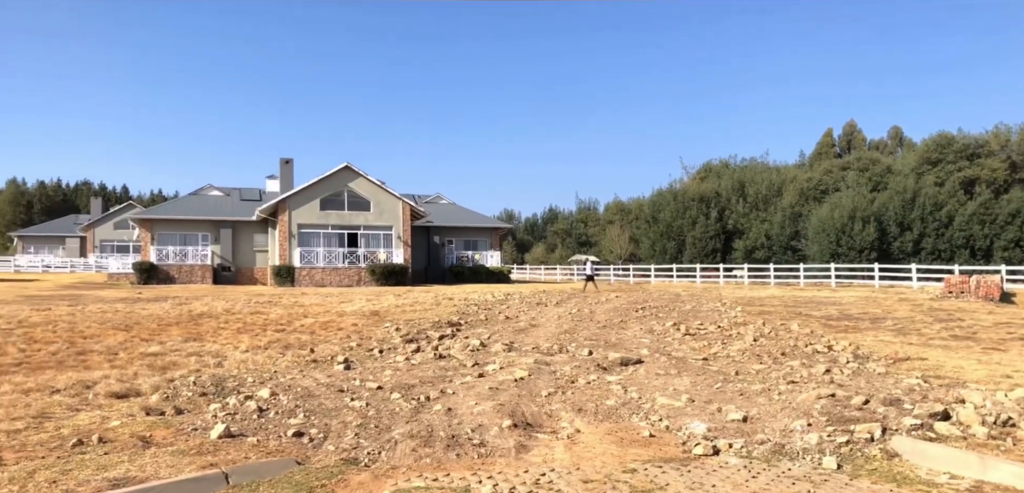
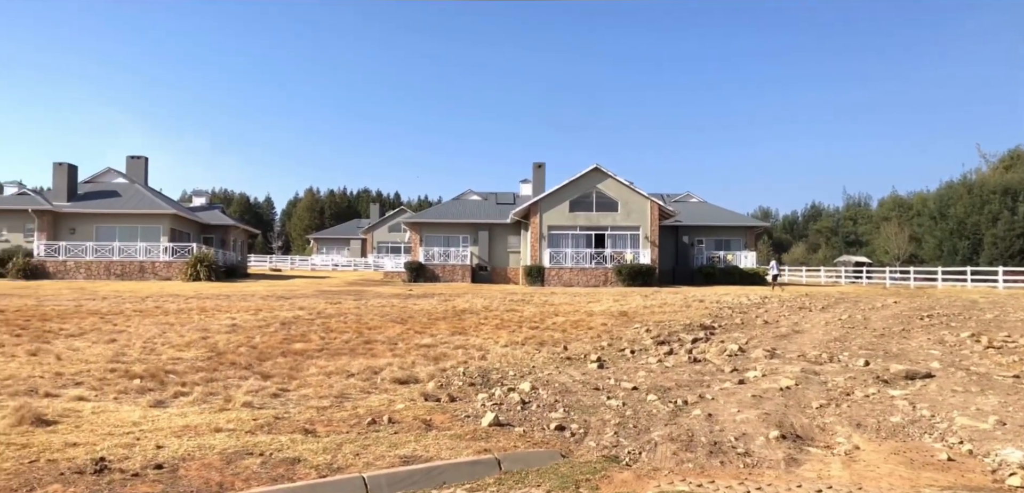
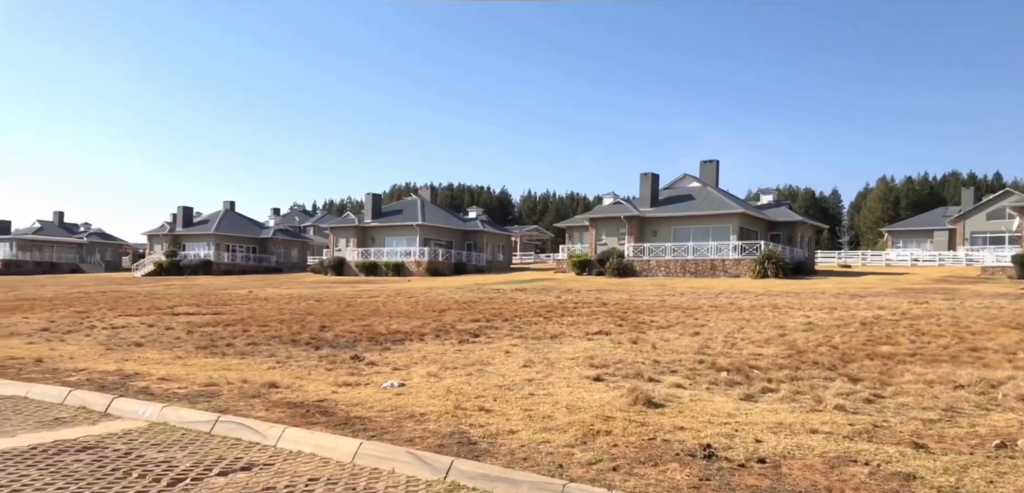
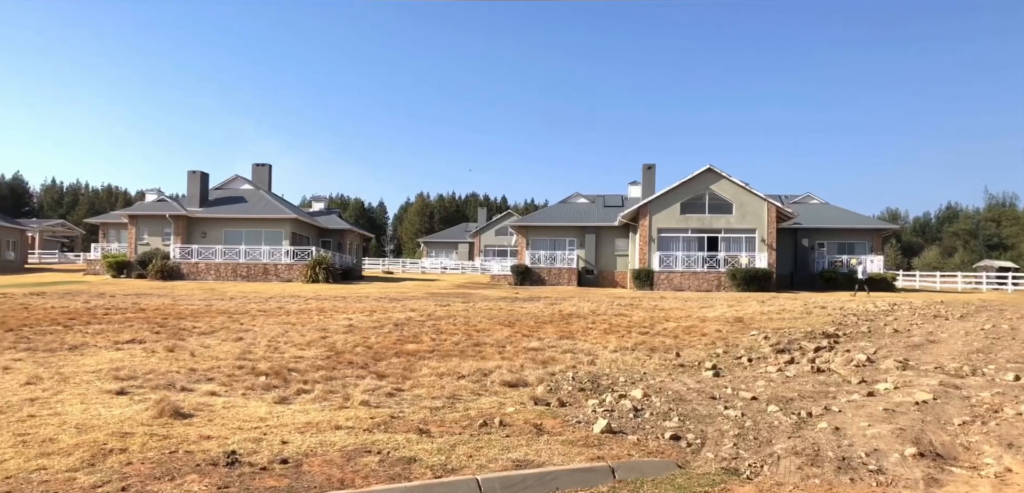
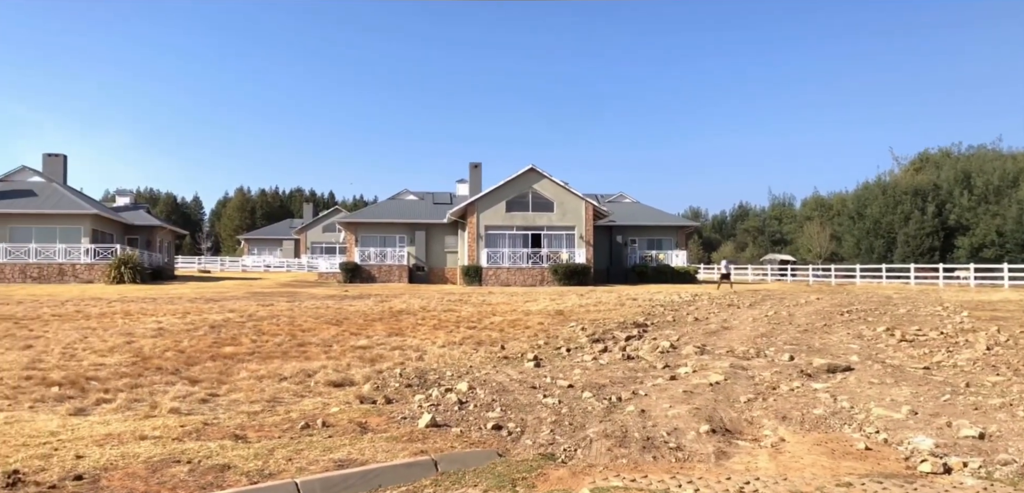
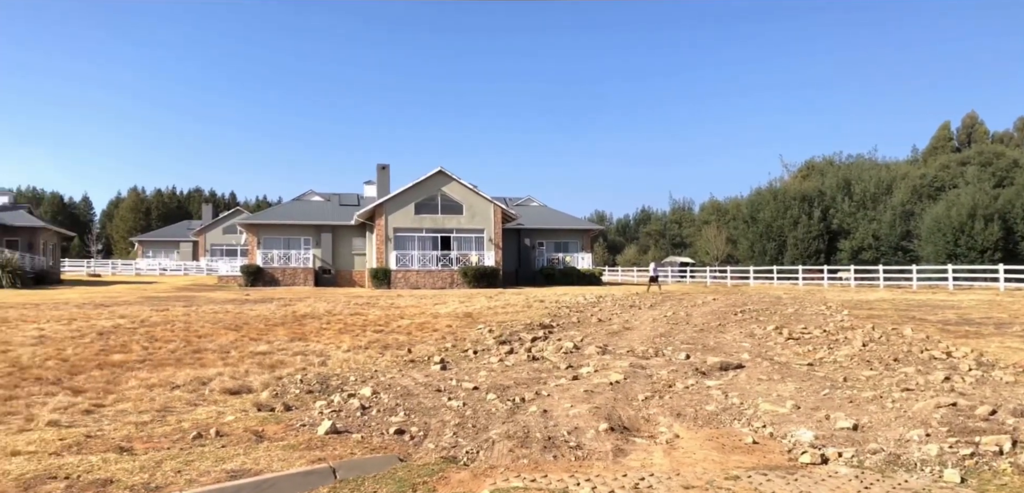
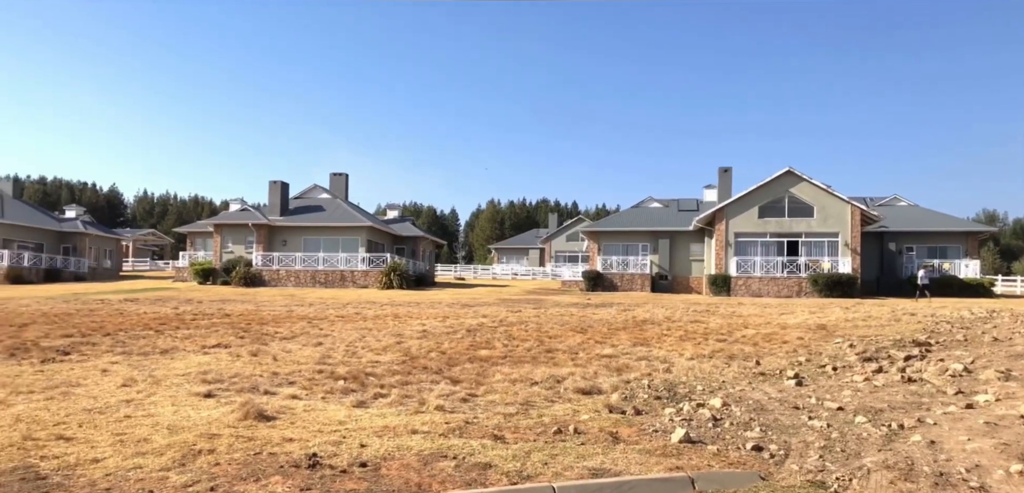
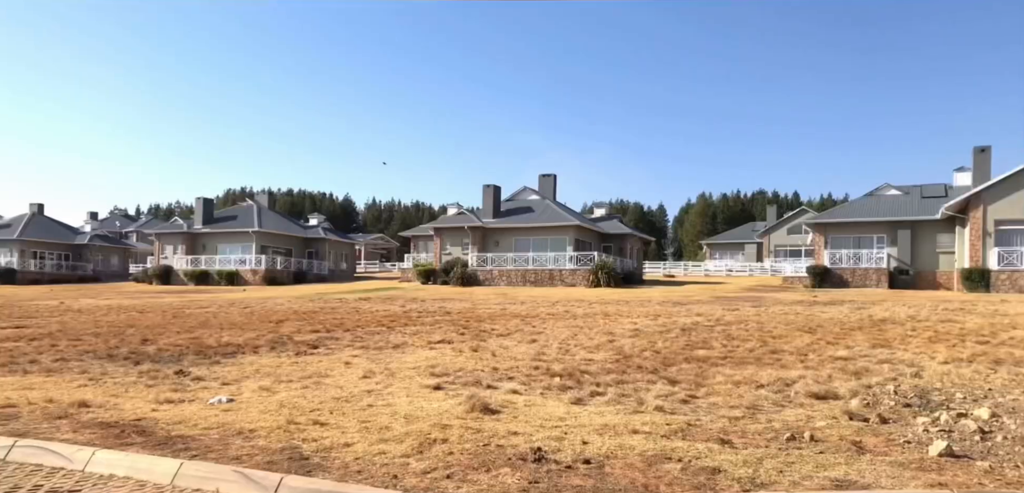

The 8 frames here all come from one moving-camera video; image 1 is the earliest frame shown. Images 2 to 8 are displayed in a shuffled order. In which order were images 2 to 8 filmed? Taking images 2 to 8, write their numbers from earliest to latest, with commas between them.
6, 5, 2, 4, 7, 8, 3
